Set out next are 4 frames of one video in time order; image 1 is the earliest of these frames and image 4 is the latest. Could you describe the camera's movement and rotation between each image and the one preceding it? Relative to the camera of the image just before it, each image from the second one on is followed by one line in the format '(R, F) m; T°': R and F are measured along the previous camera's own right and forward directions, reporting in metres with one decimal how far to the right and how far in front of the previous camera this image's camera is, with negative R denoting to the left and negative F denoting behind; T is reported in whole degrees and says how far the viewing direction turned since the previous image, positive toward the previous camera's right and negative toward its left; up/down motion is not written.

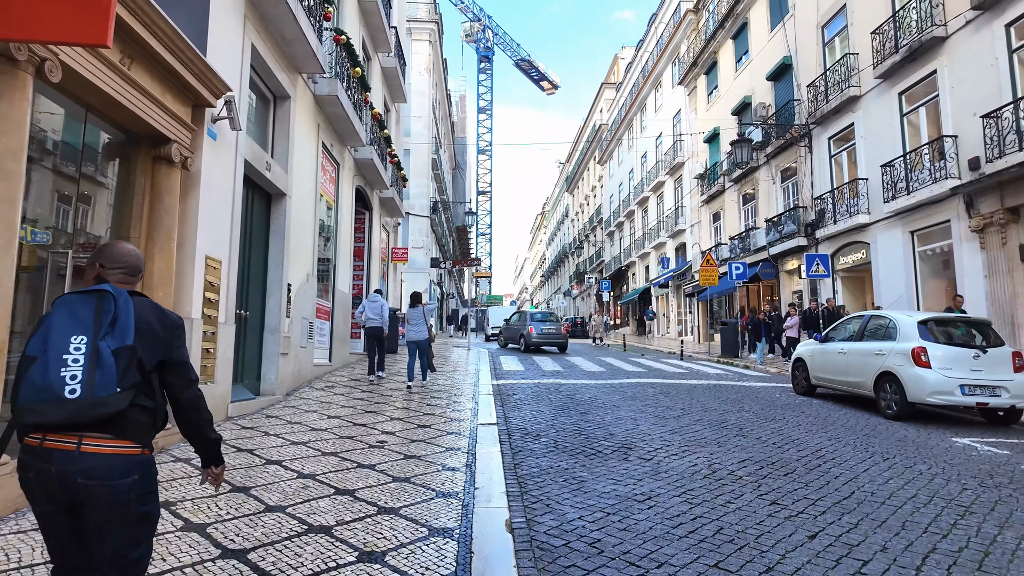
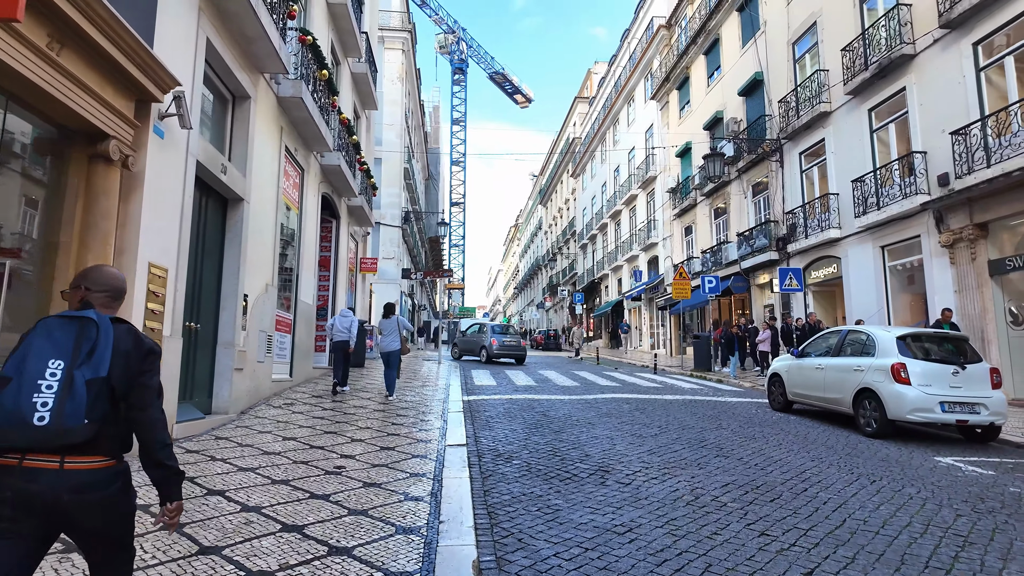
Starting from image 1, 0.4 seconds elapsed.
(0.0, +0.3) m; +3°
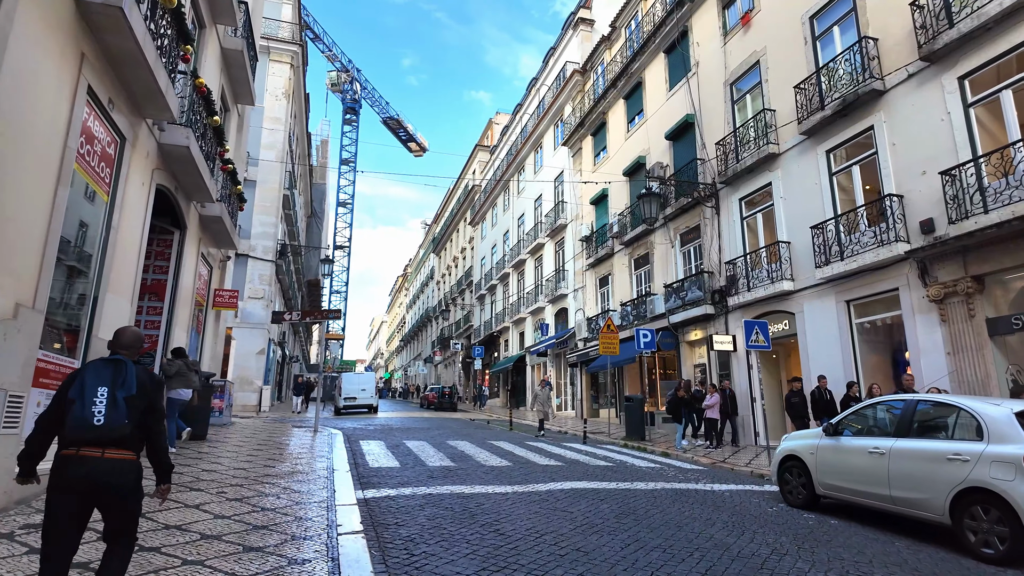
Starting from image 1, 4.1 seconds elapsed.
(-0.5, +3.0) m; +11°
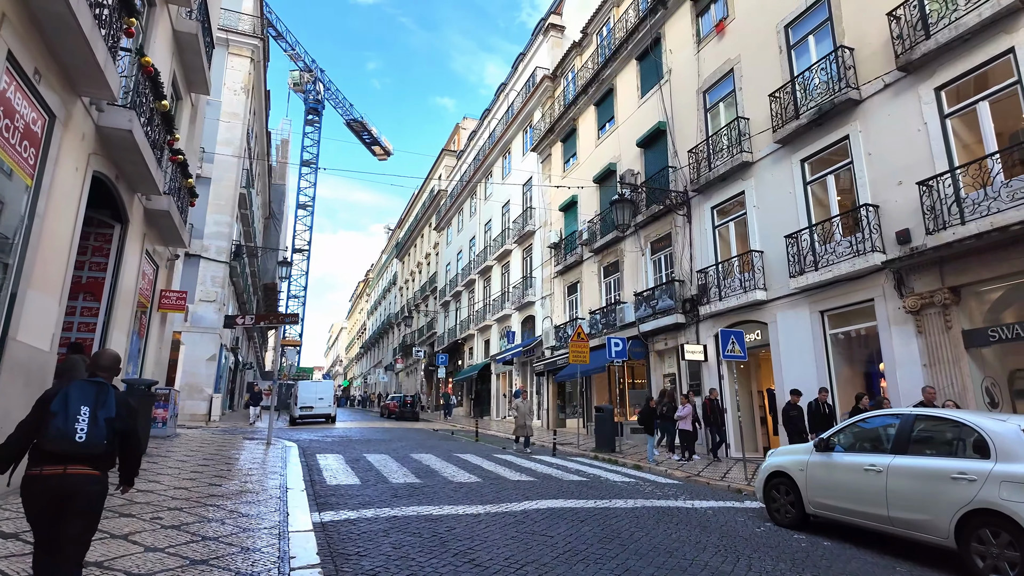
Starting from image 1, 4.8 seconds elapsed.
(-0.1, +0.5) m; +4°
